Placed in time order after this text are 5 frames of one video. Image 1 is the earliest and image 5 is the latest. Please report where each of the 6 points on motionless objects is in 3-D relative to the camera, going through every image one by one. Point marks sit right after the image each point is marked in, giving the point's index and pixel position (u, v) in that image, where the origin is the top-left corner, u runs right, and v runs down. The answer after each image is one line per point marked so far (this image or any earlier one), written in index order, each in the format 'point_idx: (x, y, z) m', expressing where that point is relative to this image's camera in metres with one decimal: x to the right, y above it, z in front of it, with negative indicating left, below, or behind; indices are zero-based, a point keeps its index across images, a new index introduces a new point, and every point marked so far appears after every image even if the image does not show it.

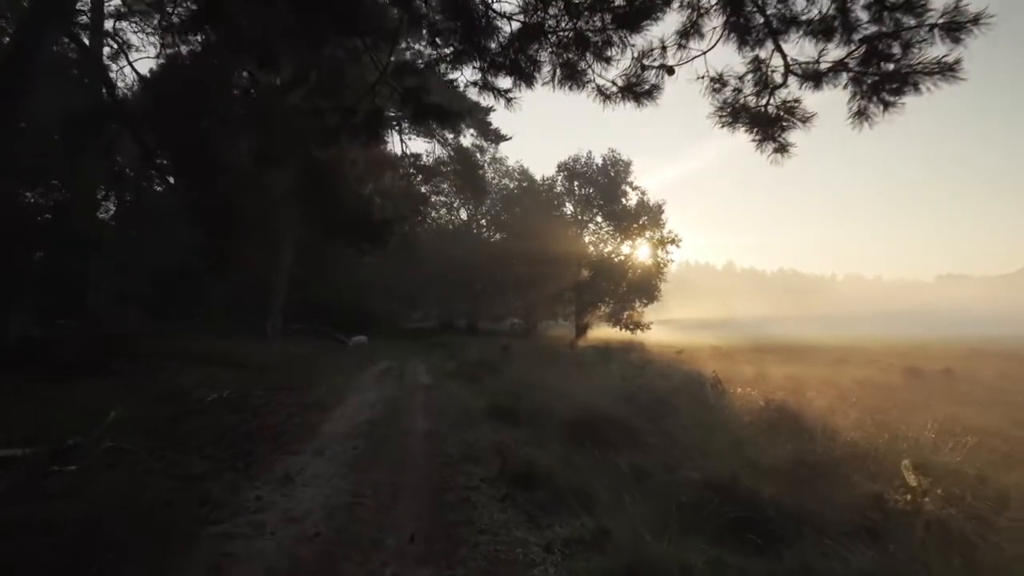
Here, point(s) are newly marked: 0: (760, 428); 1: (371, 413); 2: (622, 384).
0: (+4.9, -2.8, +13.7) m
1: (-3.1, -2.8, +15.4) m
2: (+2.8, -2.5, +18.1) m
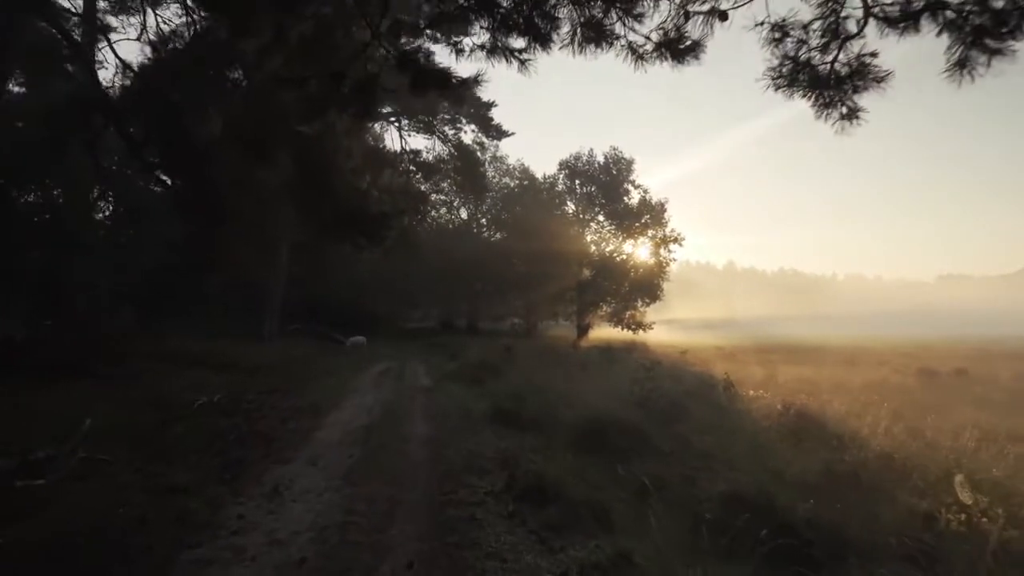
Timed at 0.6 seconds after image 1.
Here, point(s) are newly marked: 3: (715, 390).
0: (+5.0, -2.7, +13.0) m
1: (-3.0, -2.7, +14.6) m
2: (+2.9, -2.5, +17.4) m
3: (+4.9, -2.4, +16.8) m
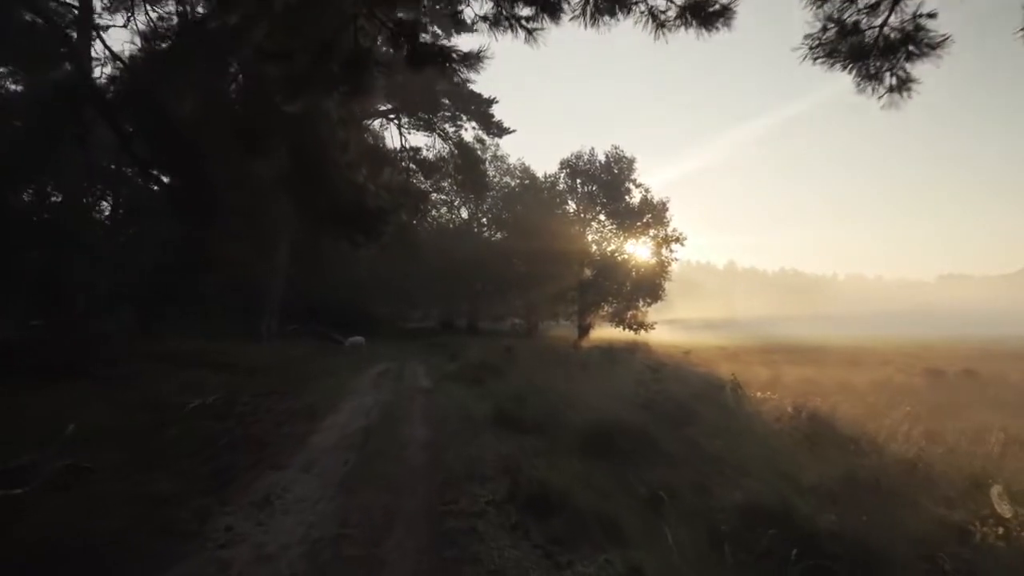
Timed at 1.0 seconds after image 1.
0: (+5.0, -2.7, +12.5) m
1: (-3.0, -2.7, +14.2) m
2: (+3.0, -2.4, +16.9) m
3: (+4.9, -2.4, +16.4) m
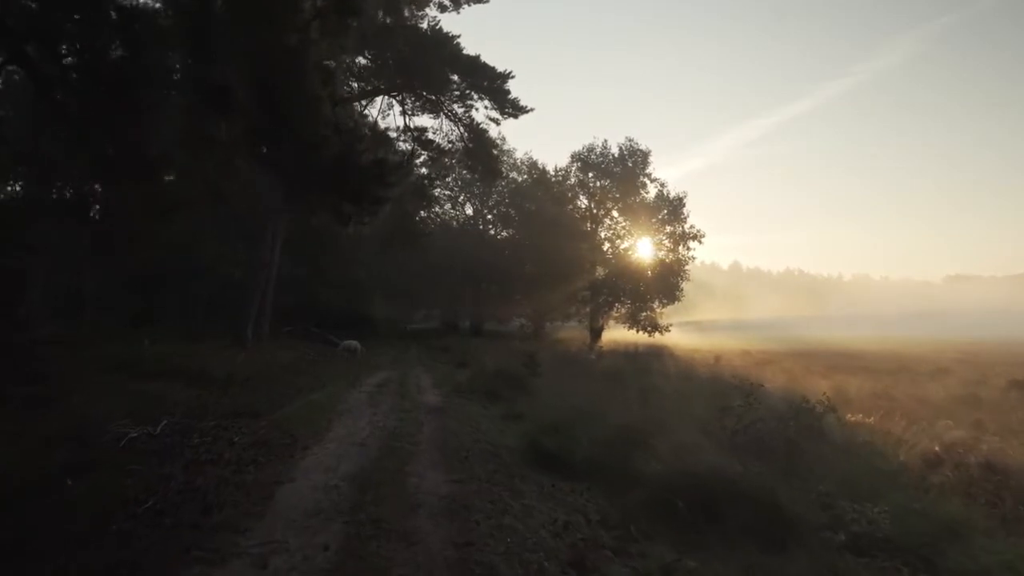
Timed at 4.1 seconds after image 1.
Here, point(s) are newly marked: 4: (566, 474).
0: (+5.7, -2.6, +8.9) m
1: (-2.3, -2.6, +10.6) m
2: (+3.6, -2.4, +13.3) m
3: (+5.6, -2.4, +12.7) m
4: (+0.8, -2.7, +10.2) m
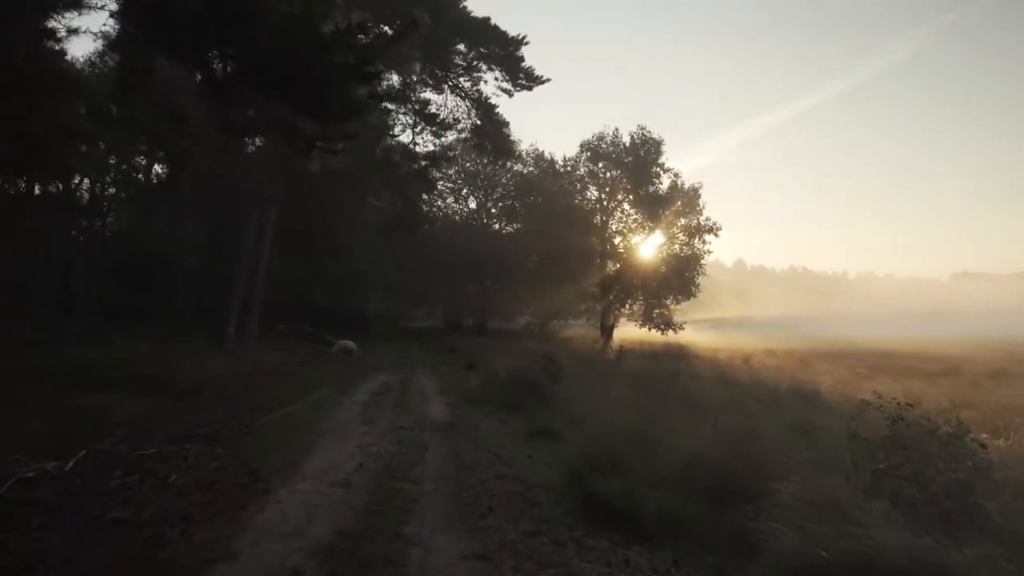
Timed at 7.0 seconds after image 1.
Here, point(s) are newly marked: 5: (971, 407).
0: (+6.2, -2.4, +5.7) m
1: (-1.8, -2.4, +7.4) m
2: (+4.1, -2.1, +10.1) m
3: (+6.1, -2.1, +9.5) m
4: (+1.3, -2.5, +6.9) m
5: (+12.4, -3.1, +18.1) m
